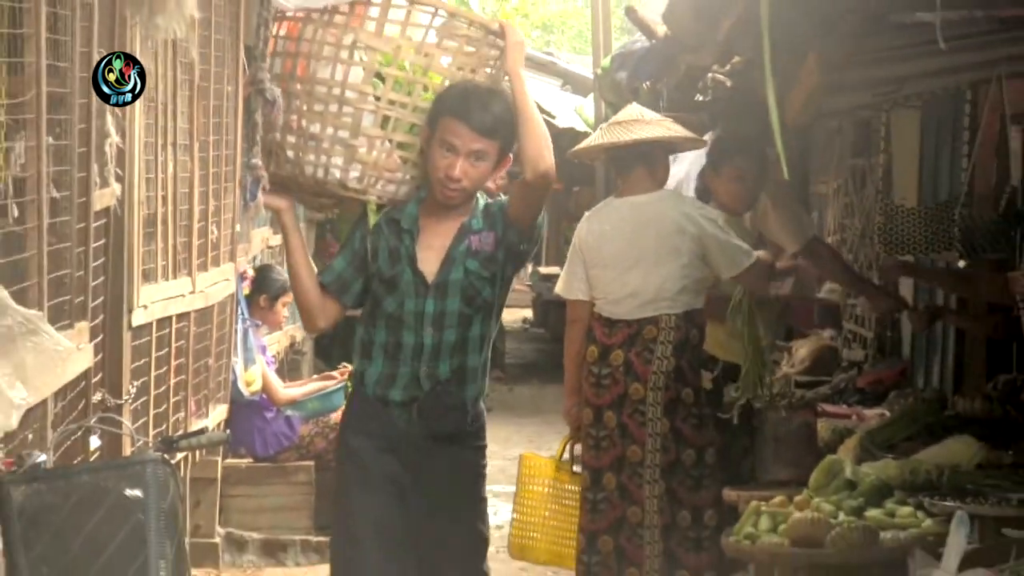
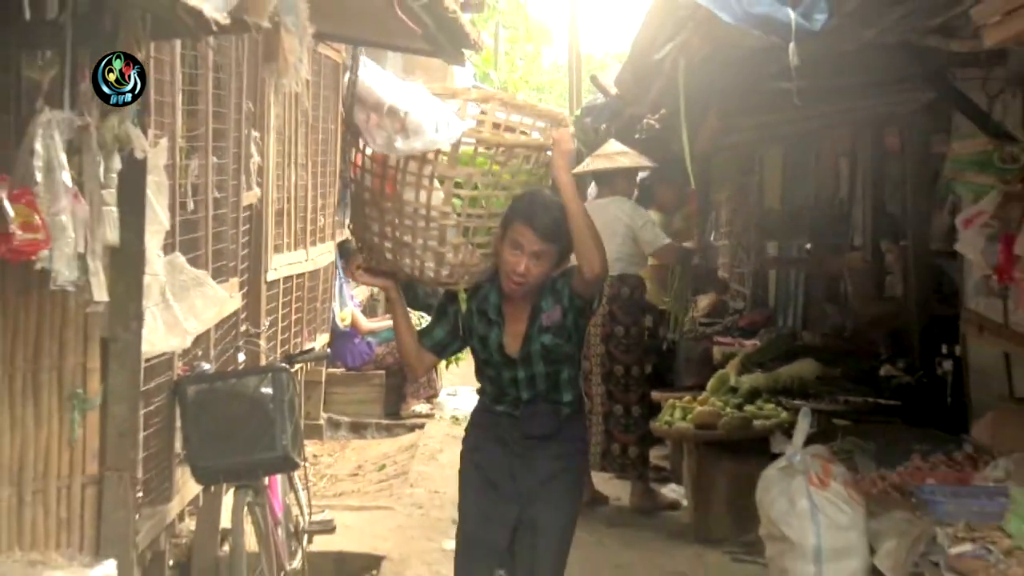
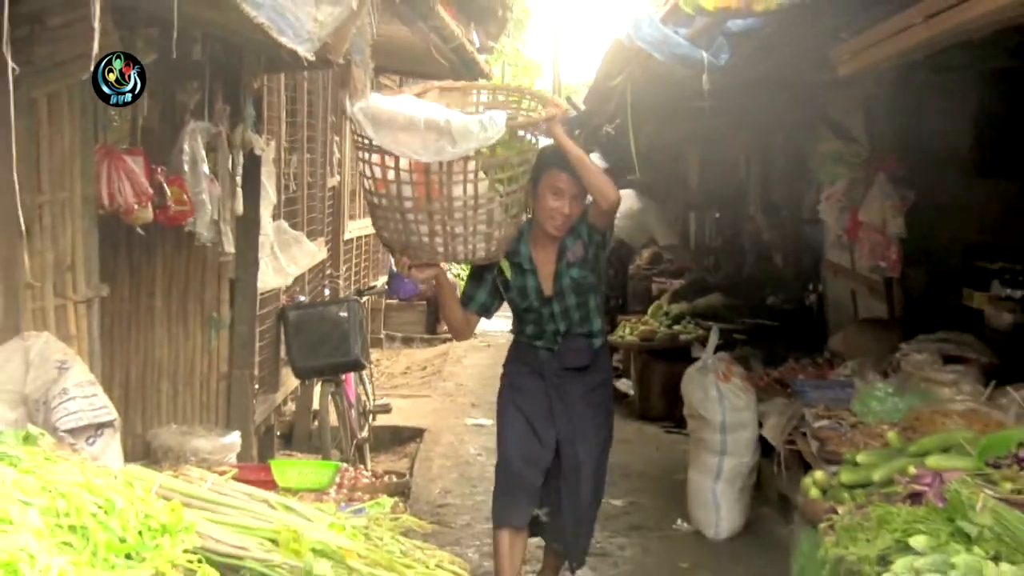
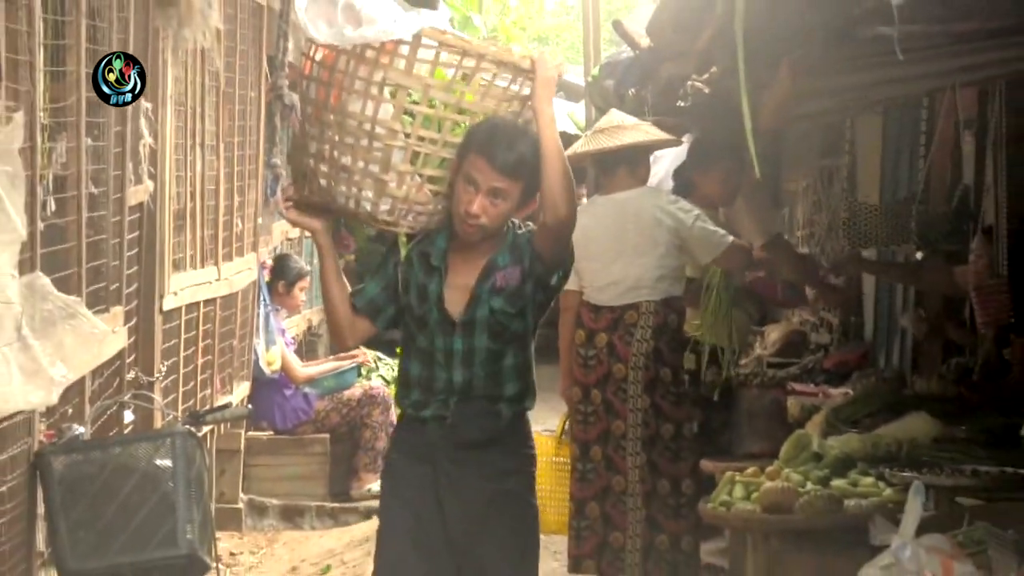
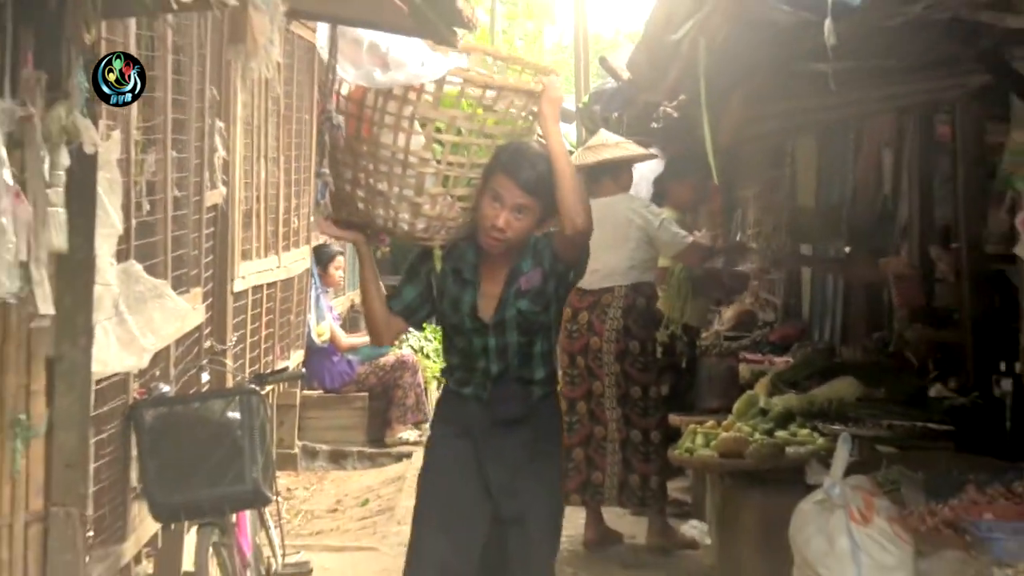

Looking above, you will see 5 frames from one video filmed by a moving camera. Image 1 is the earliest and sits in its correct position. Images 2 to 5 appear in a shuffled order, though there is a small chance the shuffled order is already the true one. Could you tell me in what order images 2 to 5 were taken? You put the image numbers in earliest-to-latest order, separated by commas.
4, 5, 2, 3
